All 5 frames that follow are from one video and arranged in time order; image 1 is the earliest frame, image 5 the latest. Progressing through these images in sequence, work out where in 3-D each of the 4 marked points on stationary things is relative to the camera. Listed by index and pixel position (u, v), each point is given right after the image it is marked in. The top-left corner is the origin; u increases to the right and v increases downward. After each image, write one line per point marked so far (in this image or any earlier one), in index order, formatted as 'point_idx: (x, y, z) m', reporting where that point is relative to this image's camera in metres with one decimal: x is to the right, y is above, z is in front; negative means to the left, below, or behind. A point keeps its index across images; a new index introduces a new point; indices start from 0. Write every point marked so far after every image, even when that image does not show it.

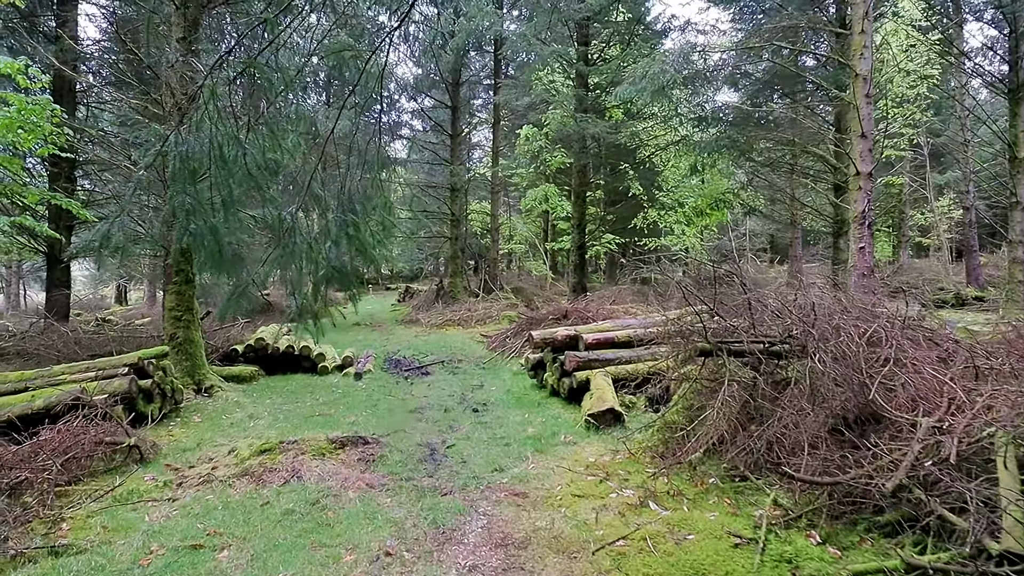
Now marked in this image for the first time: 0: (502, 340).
0: (-0.1, -0.7, +8.6) m
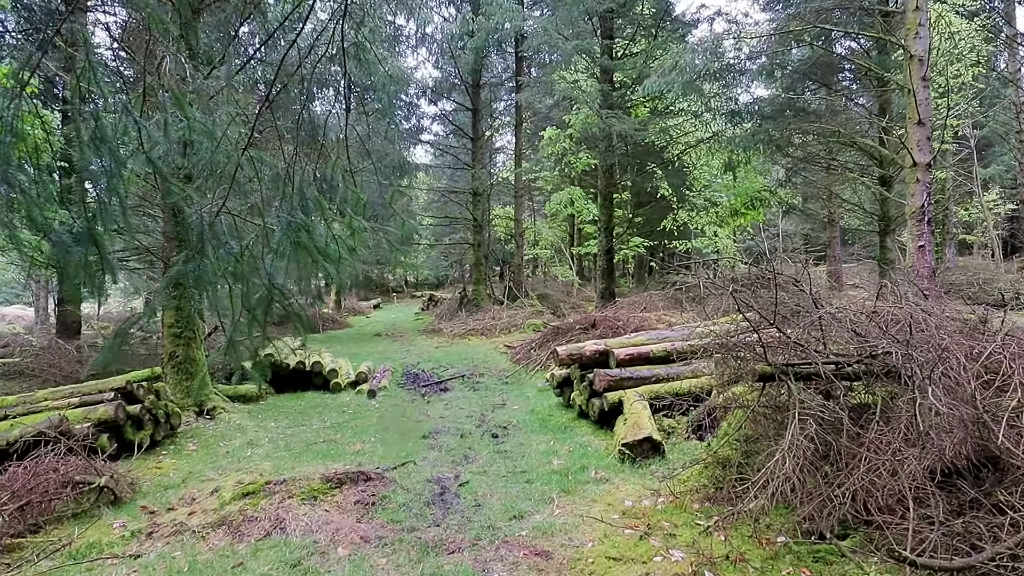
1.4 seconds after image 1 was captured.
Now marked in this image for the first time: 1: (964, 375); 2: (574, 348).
0: (+0.2, -0.8, +8.1) m
1: (+1.6, -0.3, +2.2) m
2: (+0.5, -0.4, +4.6) m
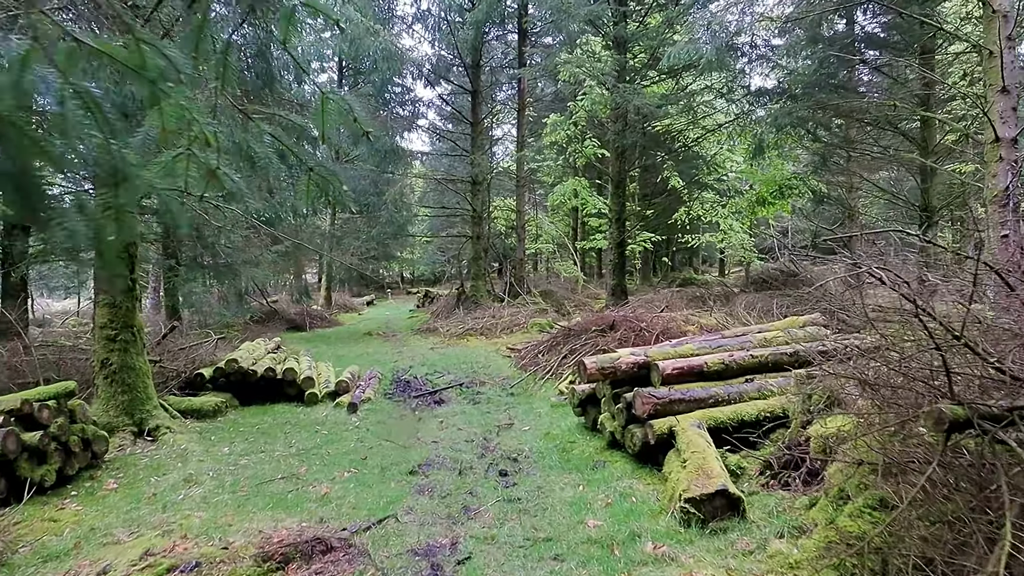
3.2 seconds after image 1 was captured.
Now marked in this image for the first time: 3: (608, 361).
0: (+0.2, -0.8, +7.1) m
1: (+1.7, -0.3, +1.2) m
2: (+0.5, -0.4, +3.6) m
3: (+0.5, -0.4, +3.5) m
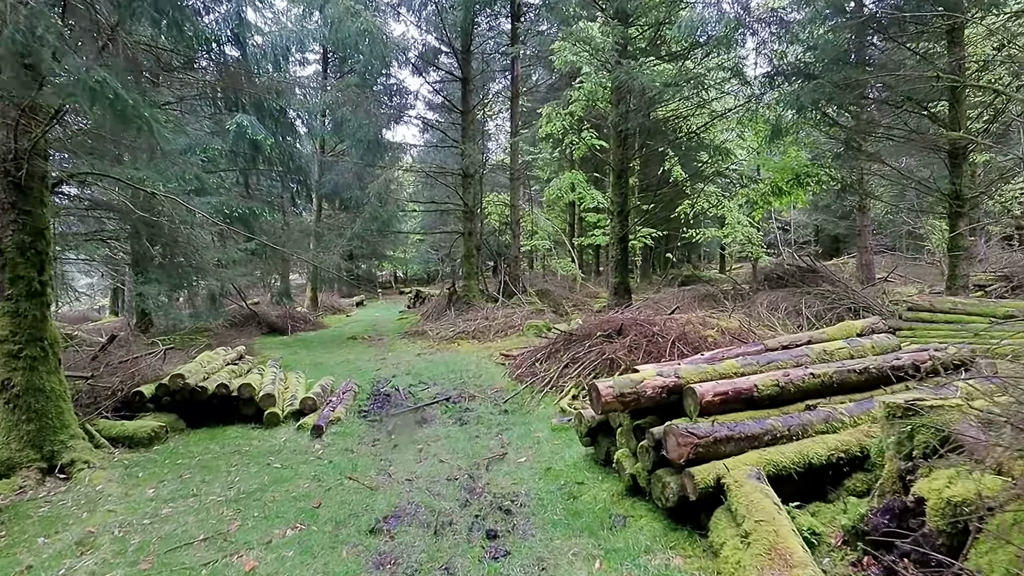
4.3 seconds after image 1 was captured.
0: (+0.2, -0.8, +6.3) m
1: (+1.6, -0.3, +0.4) m
2: (+0.5, -0.4, +2.8) m
3: (+0.5, -0.4, +2.7) m
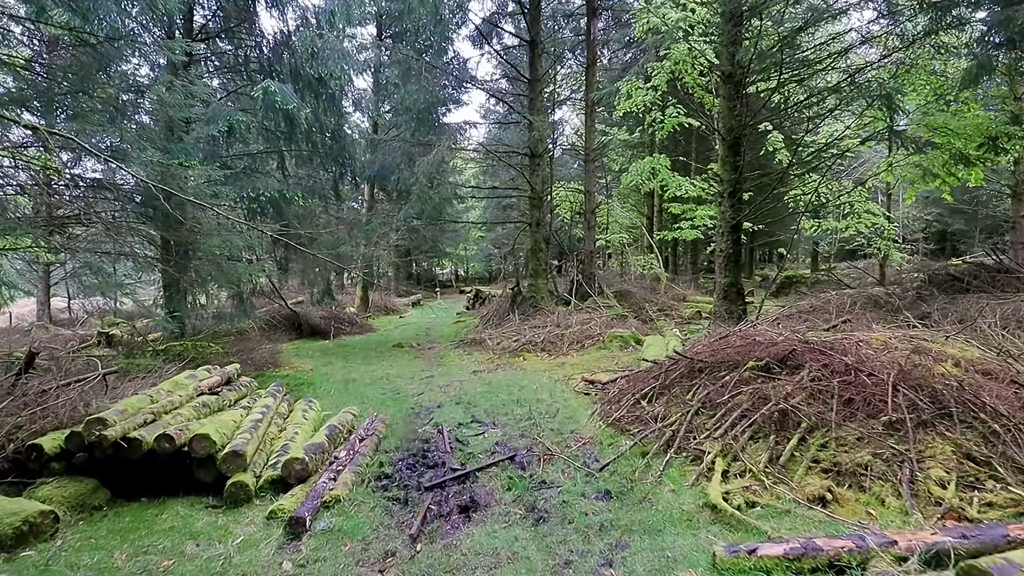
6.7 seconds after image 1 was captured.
0: (+0.8, -0.8, +4.3) m
1: (+1.7, -0.3, -1.7) m
2: (+0.8, -0.4, +0.8) m
3: (+0.8, -0.4, +0.7) m
